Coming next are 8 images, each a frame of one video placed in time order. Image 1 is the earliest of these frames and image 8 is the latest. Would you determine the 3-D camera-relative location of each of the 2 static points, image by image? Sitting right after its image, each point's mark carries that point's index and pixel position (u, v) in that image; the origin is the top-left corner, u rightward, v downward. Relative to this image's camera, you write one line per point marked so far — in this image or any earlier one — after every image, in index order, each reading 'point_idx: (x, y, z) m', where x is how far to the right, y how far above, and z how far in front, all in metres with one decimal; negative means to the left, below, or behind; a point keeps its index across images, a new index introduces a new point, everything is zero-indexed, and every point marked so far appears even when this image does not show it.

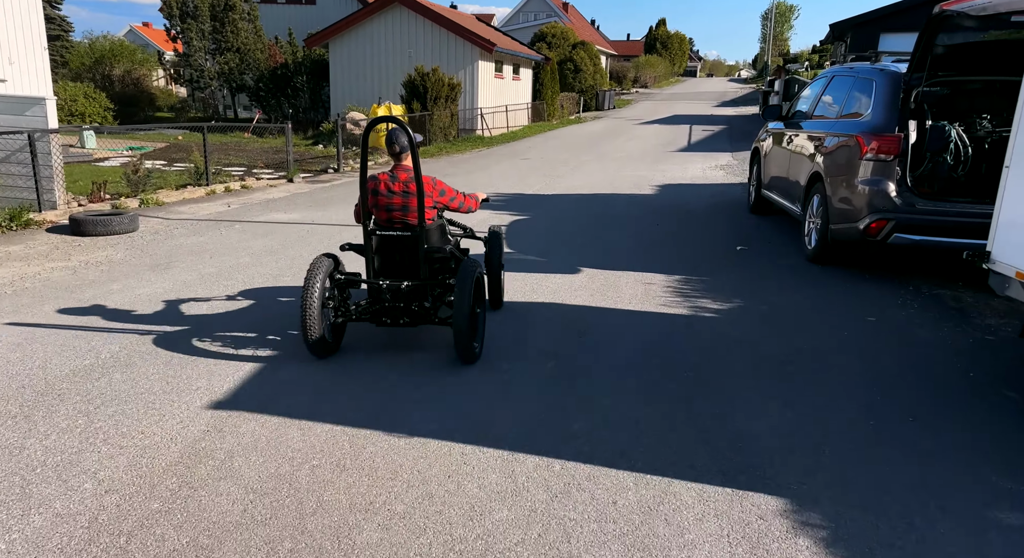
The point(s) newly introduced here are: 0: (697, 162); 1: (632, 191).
0: (+4.0, +2.5, +15.8) m
1: (+2.0, +1.4, +11.8) m
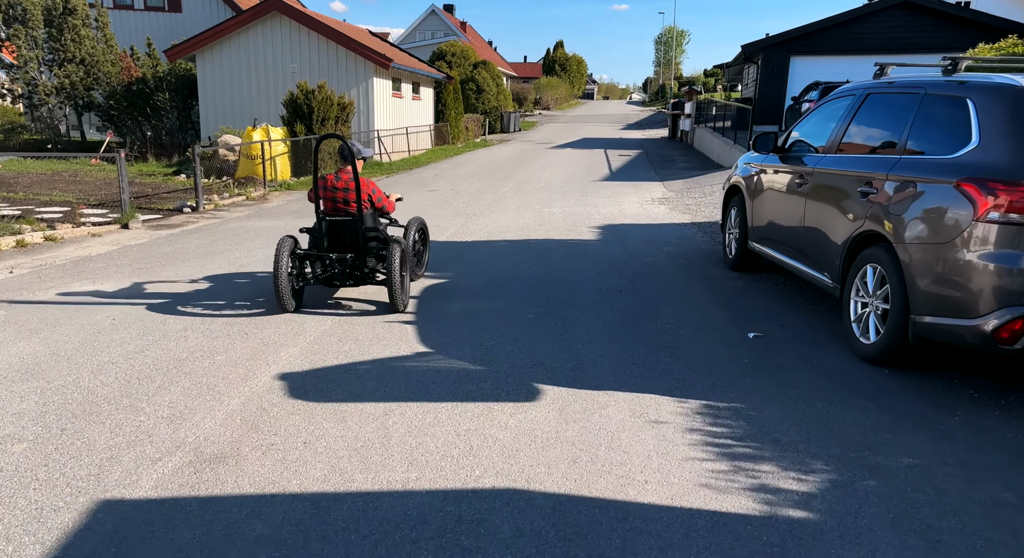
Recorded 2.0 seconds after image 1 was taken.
0: (+2.2, +1.6, +13.8) m
1: (+0.8, +0.5, +9.6) m
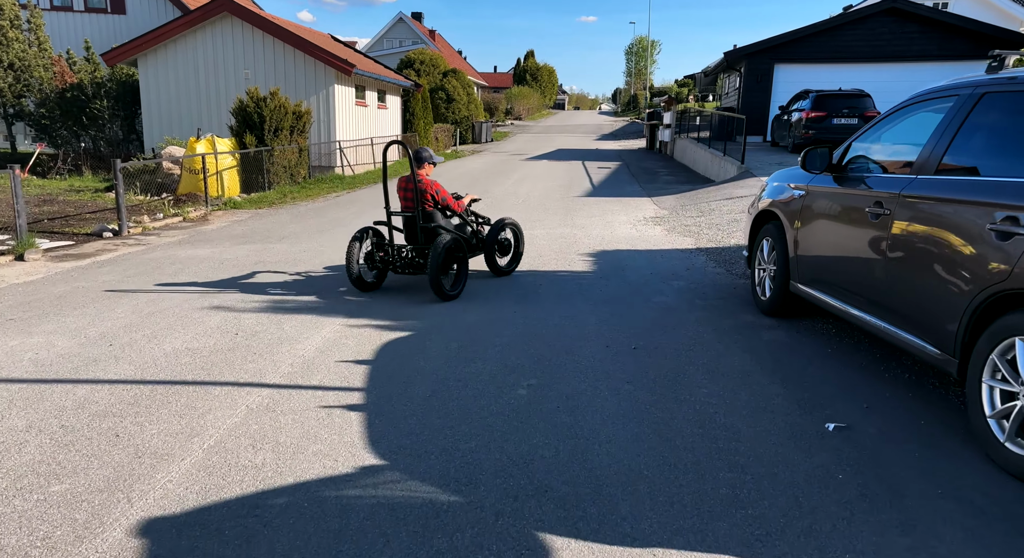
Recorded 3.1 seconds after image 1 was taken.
0: (+1.8, +1.1, +12.4) m
1: (+0.5, +0.1, +8.1) m
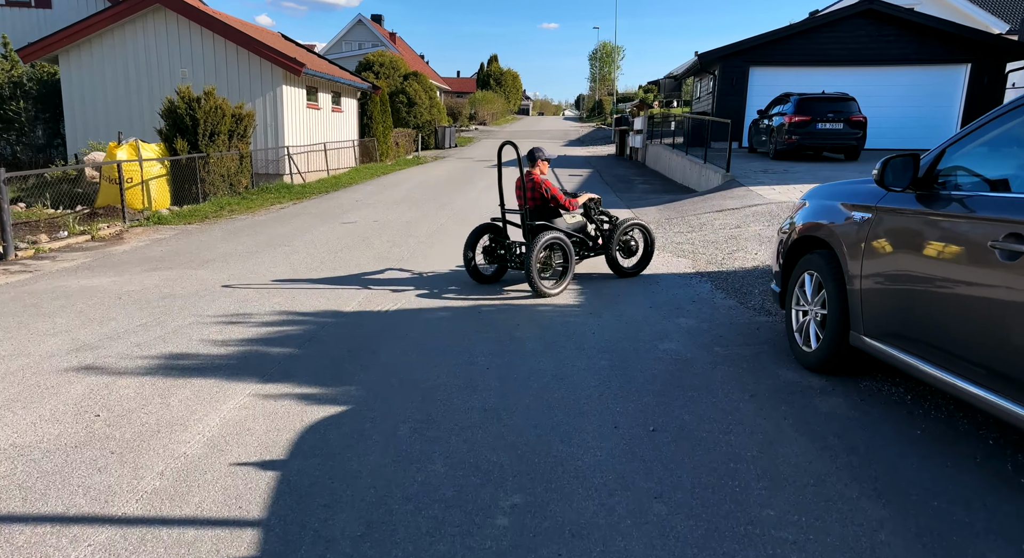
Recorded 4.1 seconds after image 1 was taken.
0: (+1.3, +0.8, +11.0) m
1: (+0.2, -0.2, +6.7) m
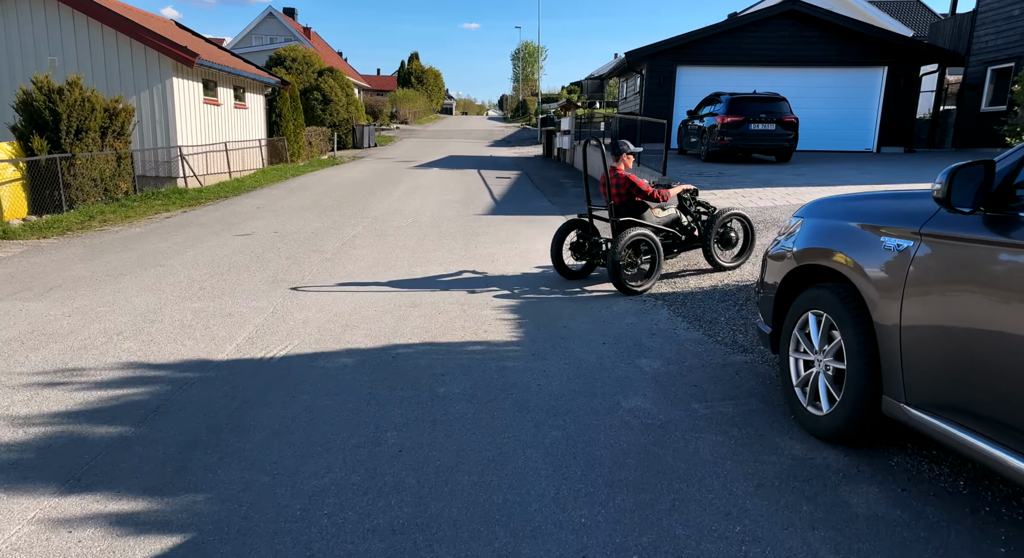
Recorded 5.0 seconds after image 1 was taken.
0: (+0.2, +0.5, +9.9) m
1: (-0.4, -0.5, +5.4) m
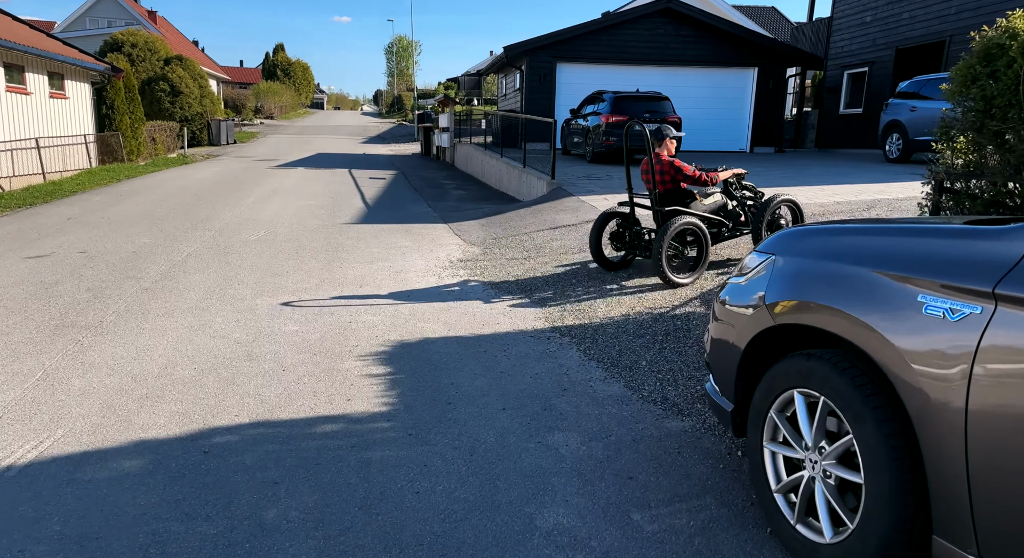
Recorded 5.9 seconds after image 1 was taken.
0: (-1.3, +0.3, +8.5) m
1: (-1.1, -0.7, +4.0) m
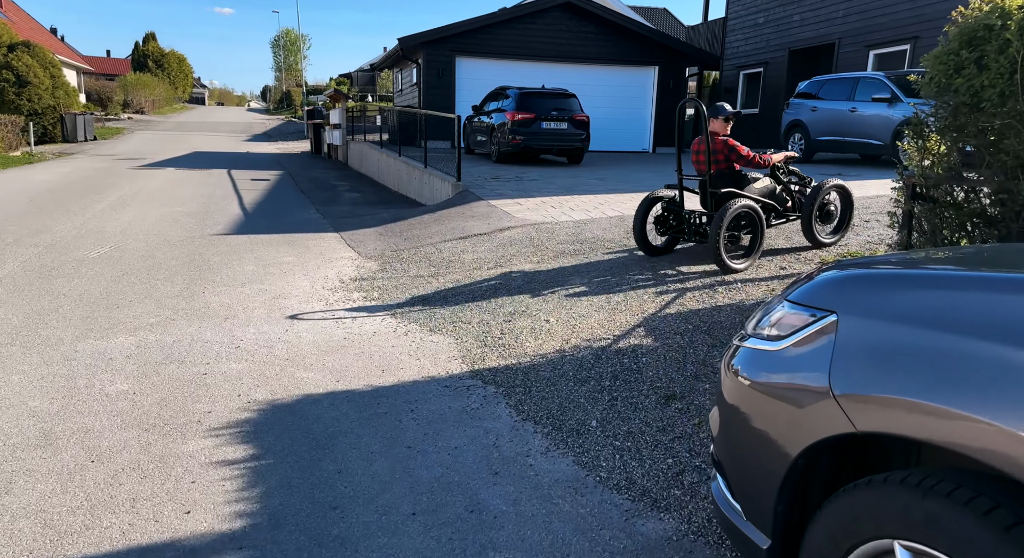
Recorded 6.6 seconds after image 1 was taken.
0: (-2.2, 0.0, +7.1) m
1: (-1.4, -1.0, +2.6) m
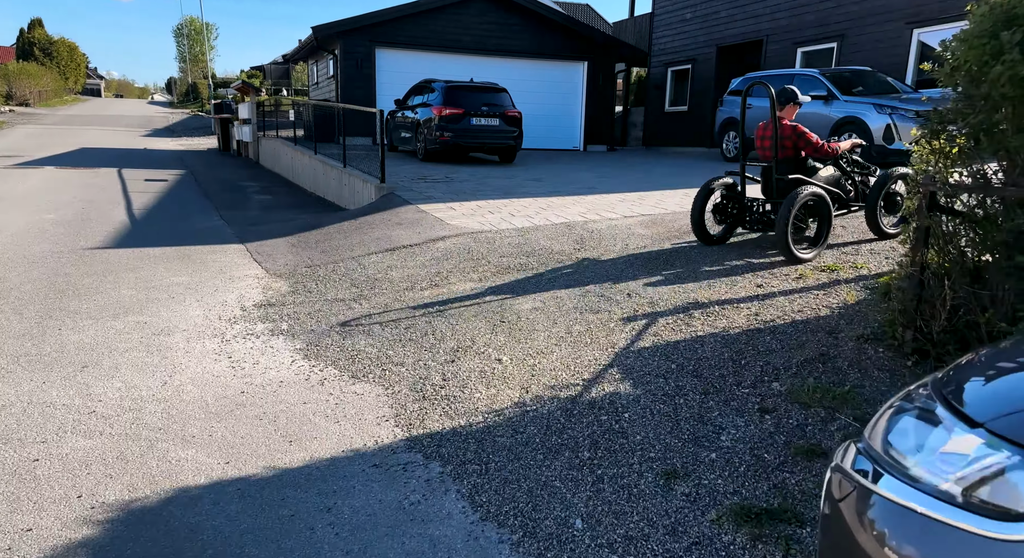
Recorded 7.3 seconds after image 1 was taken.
0: (-2.7, -0.2, +5.8) m
1: (-1.4, -1.2, +1.5) m
